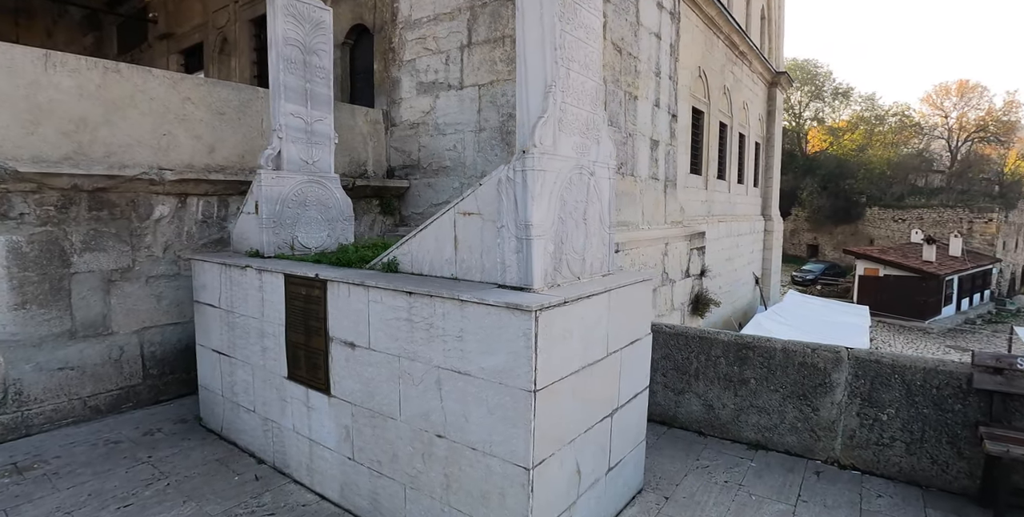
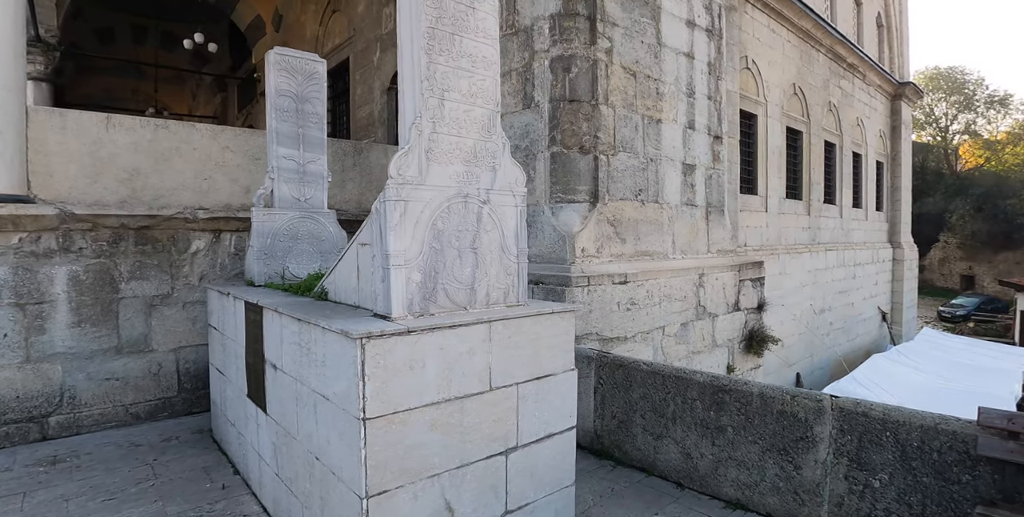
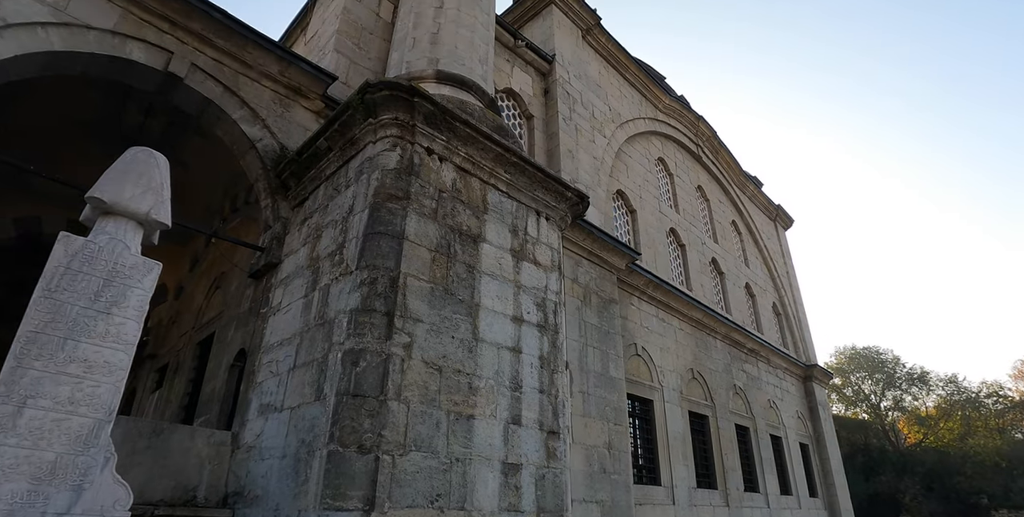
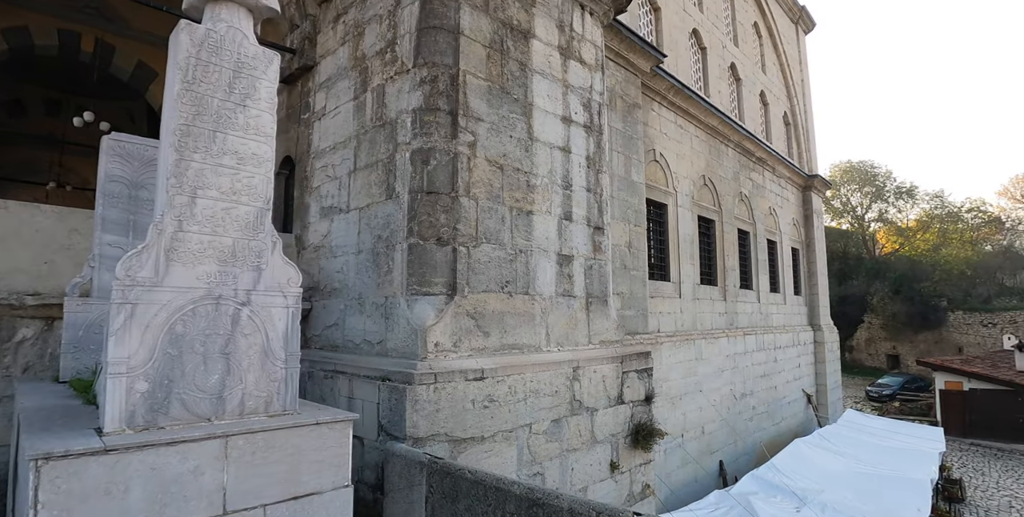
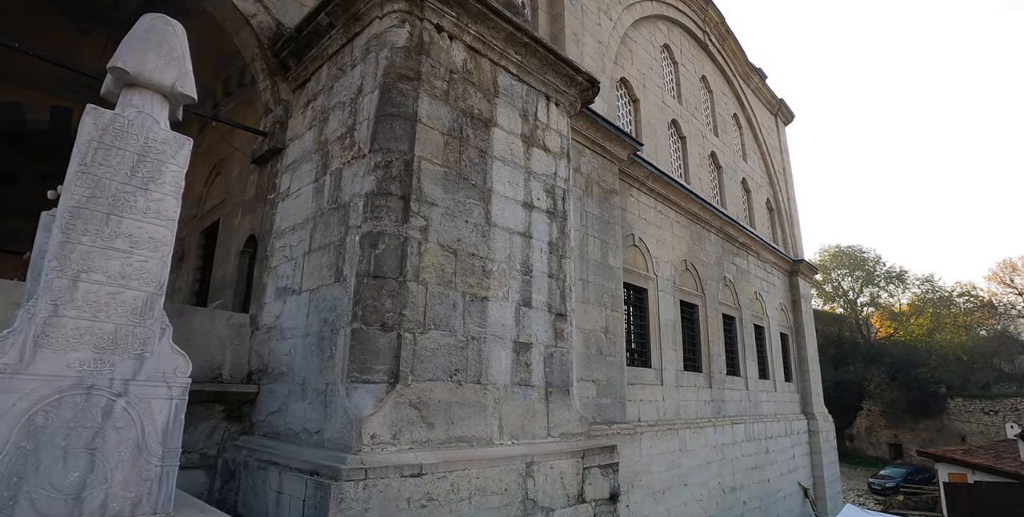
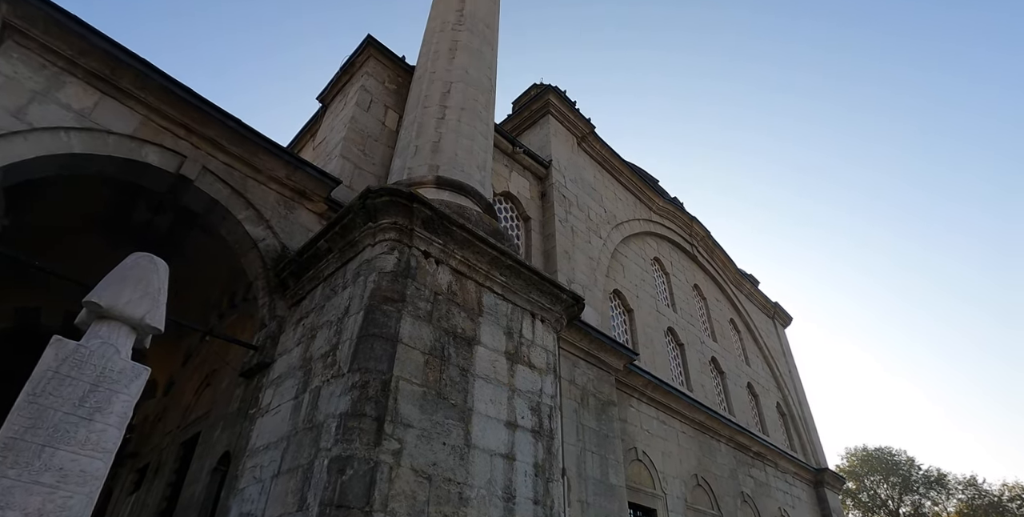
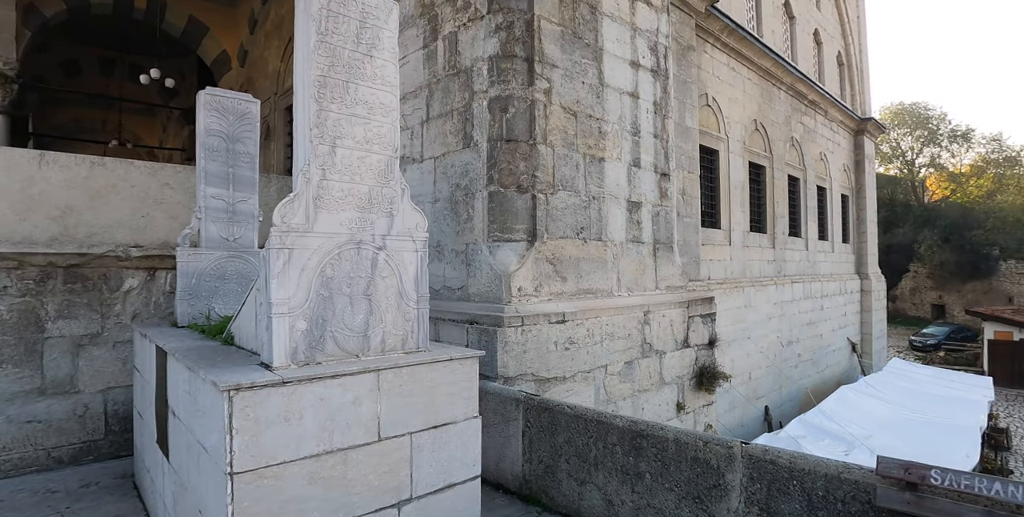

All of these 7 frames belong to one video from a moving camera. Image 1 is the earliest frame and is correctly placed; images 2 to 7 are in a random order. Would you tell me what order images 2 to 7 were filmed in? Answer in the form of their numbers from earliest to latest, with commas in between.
2, 7, 4, 5, 3, 6
